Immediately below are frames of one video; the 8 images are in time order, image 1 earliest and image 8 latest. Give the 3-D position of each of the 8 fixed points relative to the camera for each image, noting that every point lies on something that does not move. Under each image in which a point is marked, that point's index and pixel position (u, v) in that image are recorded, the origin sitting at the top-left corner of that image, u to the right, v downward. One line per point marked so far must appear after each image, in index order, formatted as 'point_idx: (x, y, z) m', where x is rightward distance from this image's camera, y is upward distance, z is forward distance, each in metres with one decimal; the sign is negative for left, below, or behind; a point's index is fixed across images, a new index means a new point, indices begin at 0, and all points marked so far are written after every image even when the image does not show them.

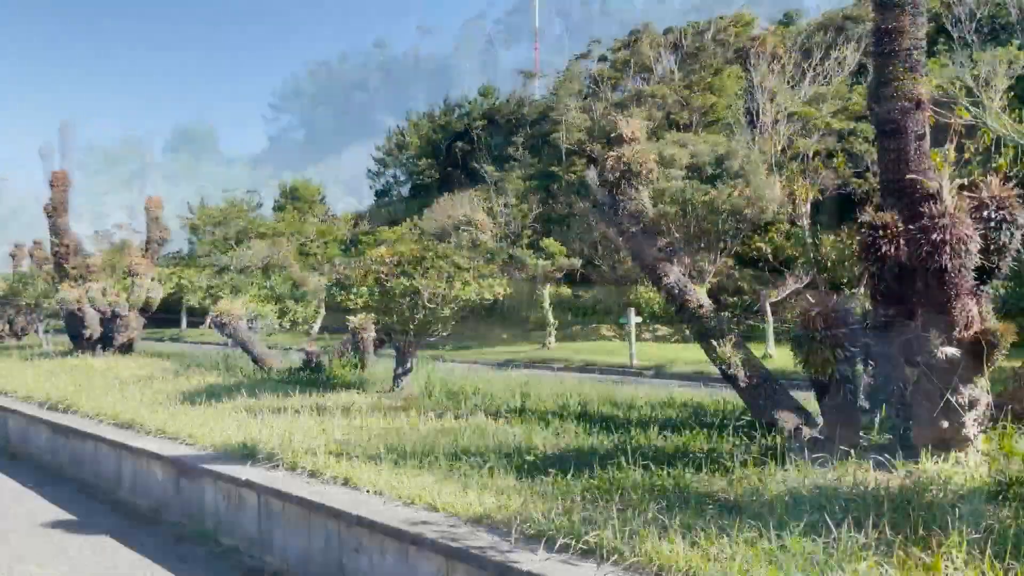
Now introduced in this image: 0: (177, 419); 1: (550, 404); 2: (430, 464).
0: (-2.9, -1.1, +7.2) m
1: (+0.3, -0.9, +6.6) m
2: (-0.5, -1.1, +5.1) m
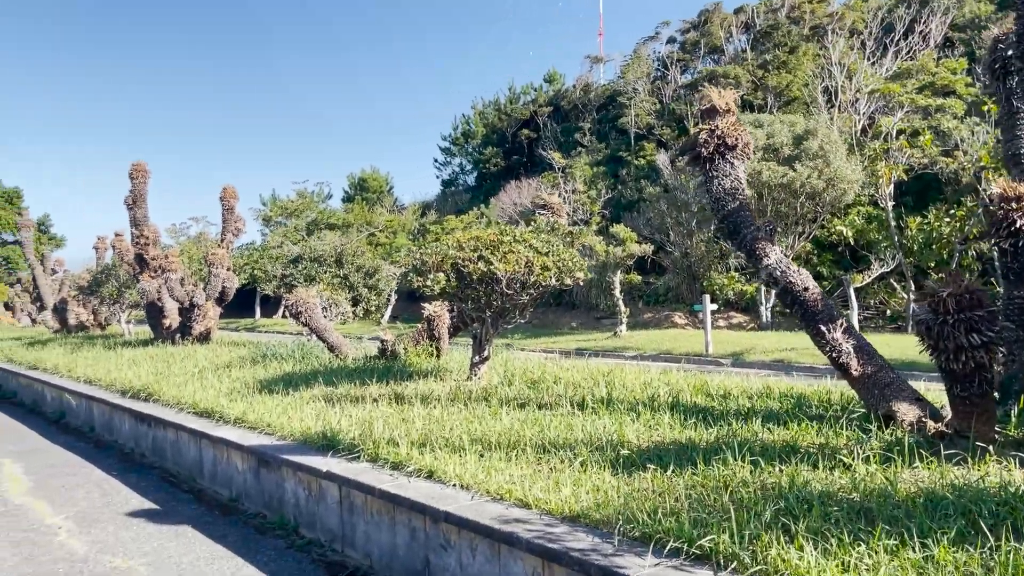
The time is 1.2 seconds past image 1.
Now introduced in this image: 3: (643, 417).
0: (-2.2, -1.0, +7.1) m
1: (+1.0, -0.8, +6.3) m
2: (0.0, -1.0, +4.8) m
3: (+0.8, -0.8, +5.4) m
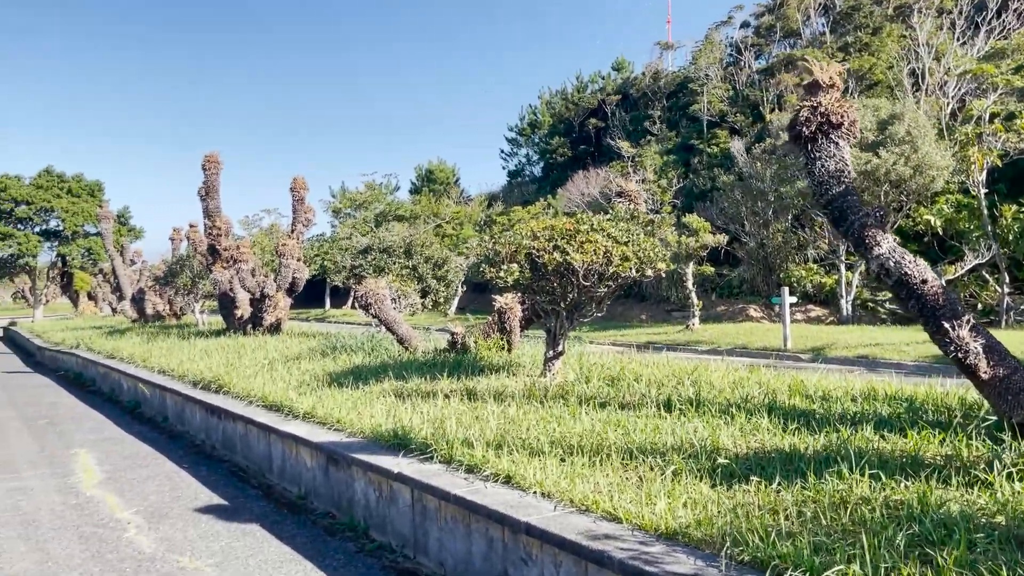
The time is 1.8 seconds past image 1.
0: (-1.5, -0.9, +6.9) m
1: (+1.5, -0.7, +5.8) m
2: (+0.5, -0.9, +4.5) m
3: (+1.3, -0.8, +4.9) m
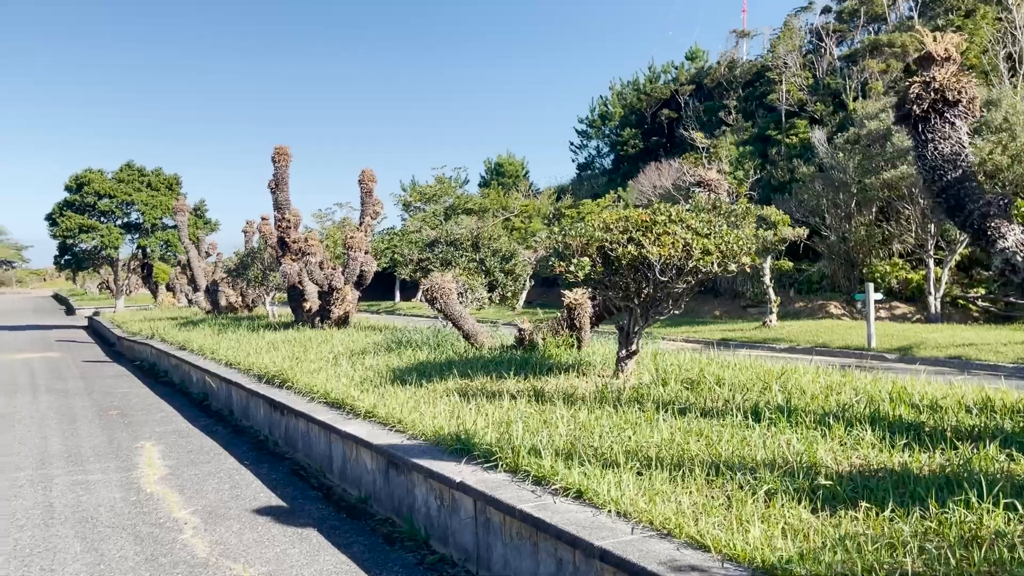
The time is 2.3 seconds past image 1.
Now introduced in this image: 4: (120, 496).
0: (-1.0, -0.9, +6.6) m
1: (+2.0, -0.7, +5.3) m
2: (+0.8, -0.9, +4.0) m
3: (+1.7, -0.8, +4.4) m
4: (-3.0, -1.6, +6.3) m
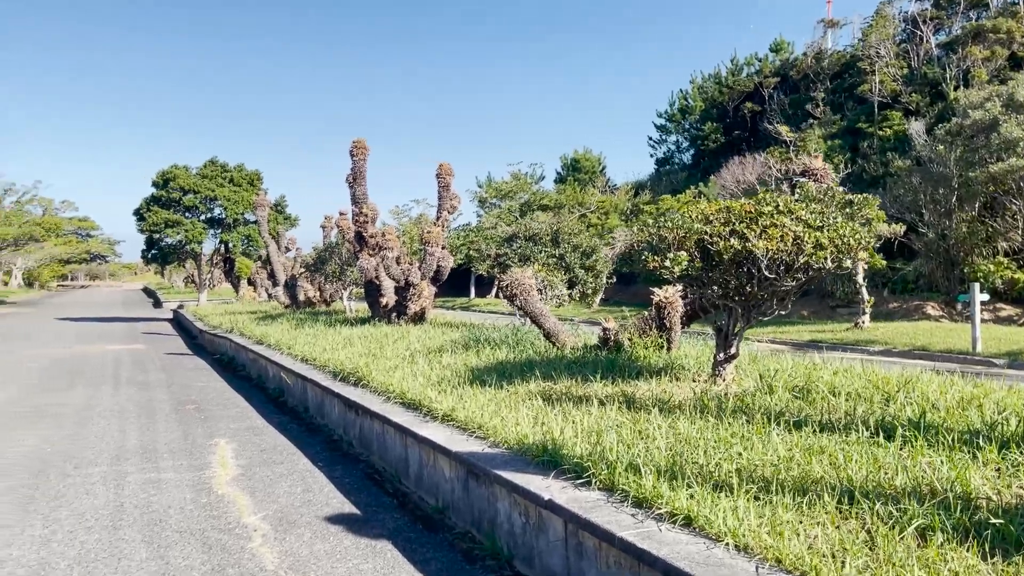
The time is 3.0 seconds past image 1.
0: (-0.3, -0.8, +6.2) m
1: (+2.5, -0.7, +4.6) m
2: (+1.2, -0.9, +3.5) m
3: (+2.2, -0.8, +3.8) m
4: (-2.3, -1.5, +6.1) m
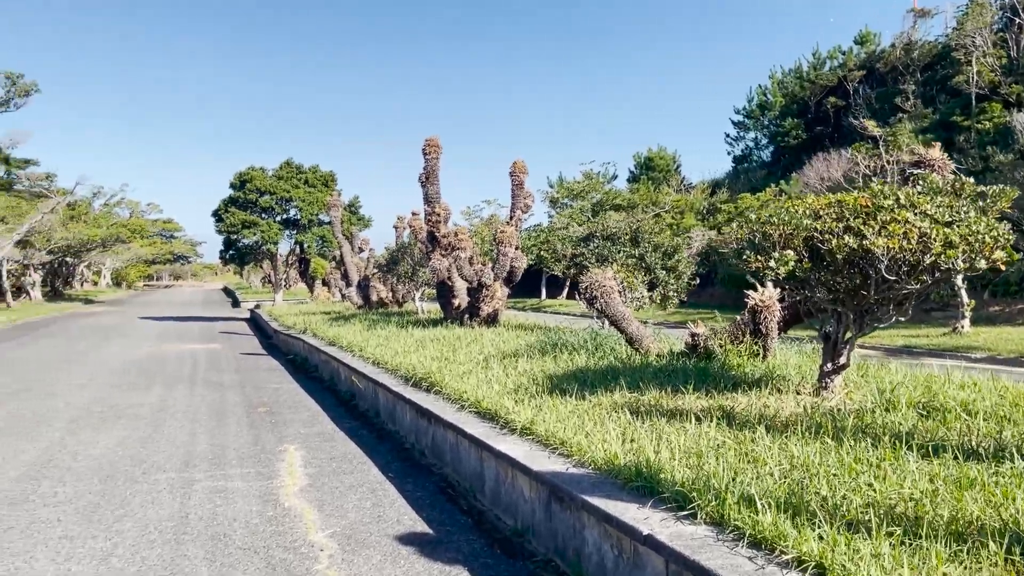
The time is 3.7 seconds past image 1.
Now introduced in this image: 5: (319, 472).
0: (+0.2, -0.9, +5.7) m
1: (+2.9, -0.7, +3.9) m
2: (+1.6, -0.9, +2.9) m
3: (+2.5, -0.8, +3.1) m
4: (-1.8, -1.5, +5.8) m
5: (-1.6, -1.5, +6.9) m
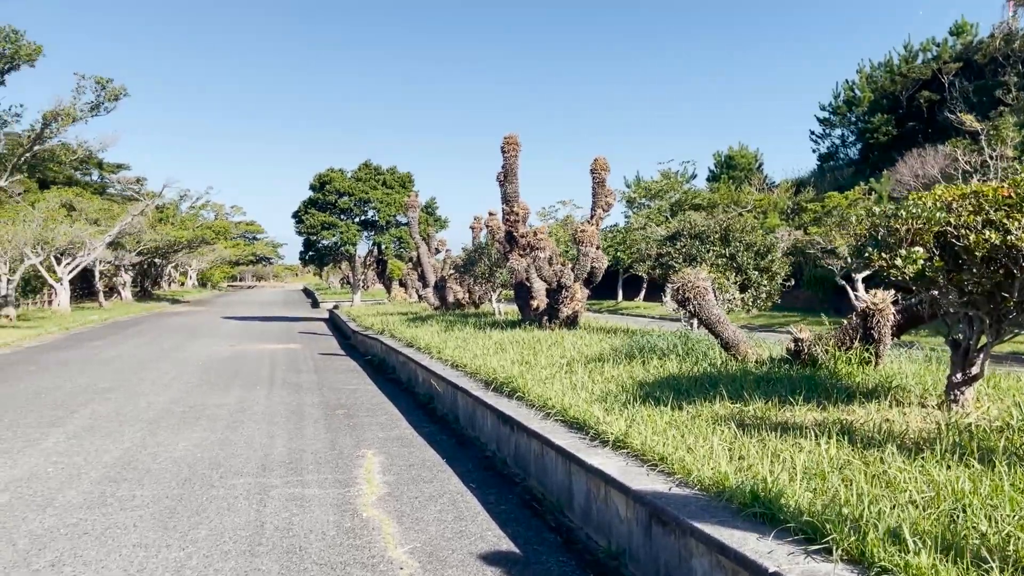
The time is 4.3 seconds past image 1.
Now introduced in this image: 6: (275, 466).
0: (+0.8, -0.9, +5.3) m
1: (+3.3, -0.7, +3.3) m
2: (+1.9, -0.9, +2.3) m
3: (+2.9, -0.8, +2.5) m
4: (-1.2, -1.5, +5.5) m
5: (-0.9, -1.5, +6.6) m
6: (-2.0, -1.5, +7.1) m
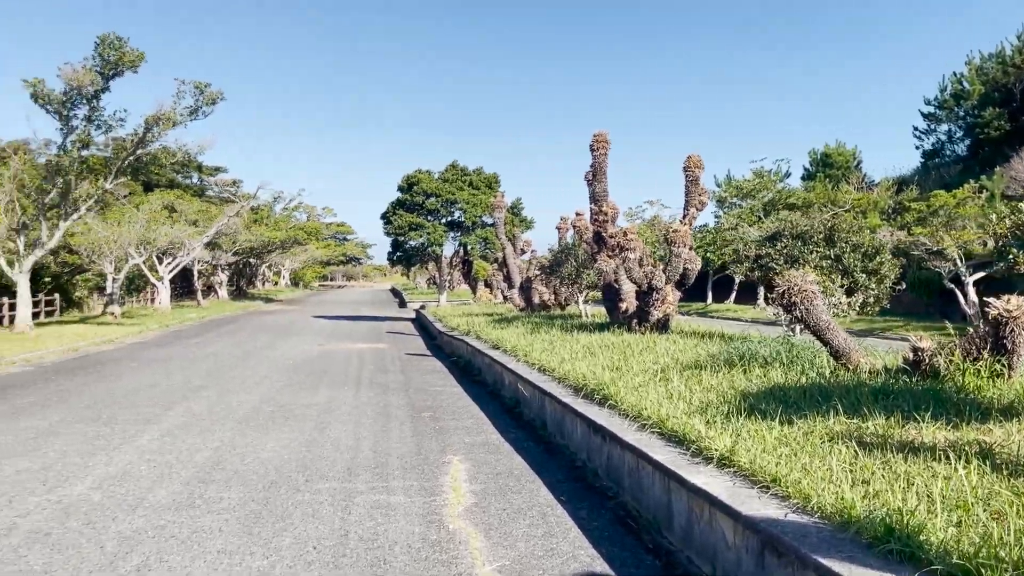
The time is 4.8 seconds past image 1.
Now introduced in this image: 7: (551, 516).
0: (+1.4, -0.9, +4.9) m
1: (+3.7, -0.8, +2.6) m
2: (+2.1, -0.9, +1.8) m
3: (+3.1, -0.8, +1.9) m
4: (-0.6, -1.5, +5.3) m
5: (-0.2, -1.5, +6.3) m
6: (-1.3, -1.5, +6.9) m
7: (+0.3, -1.5, +5.6) m
